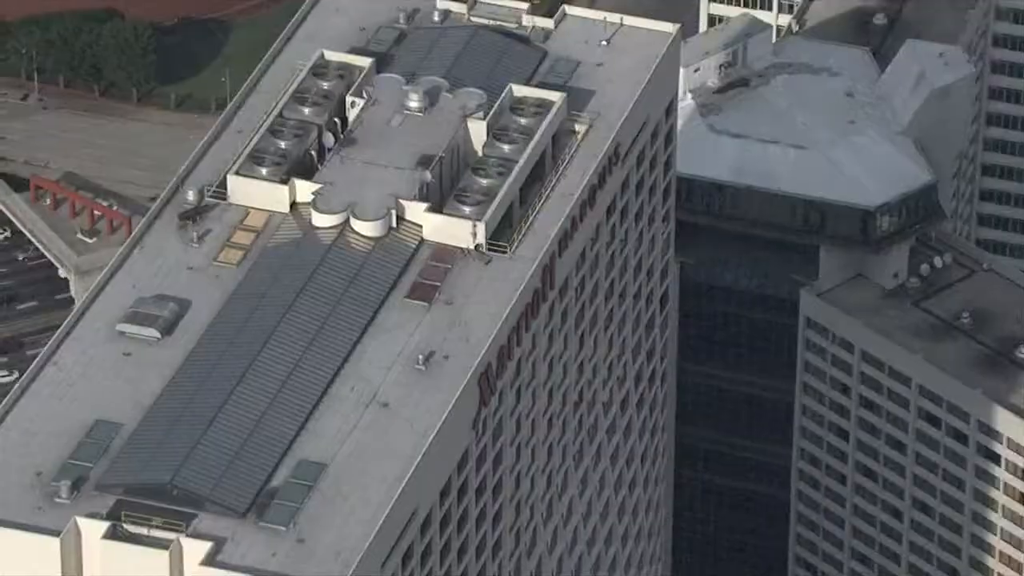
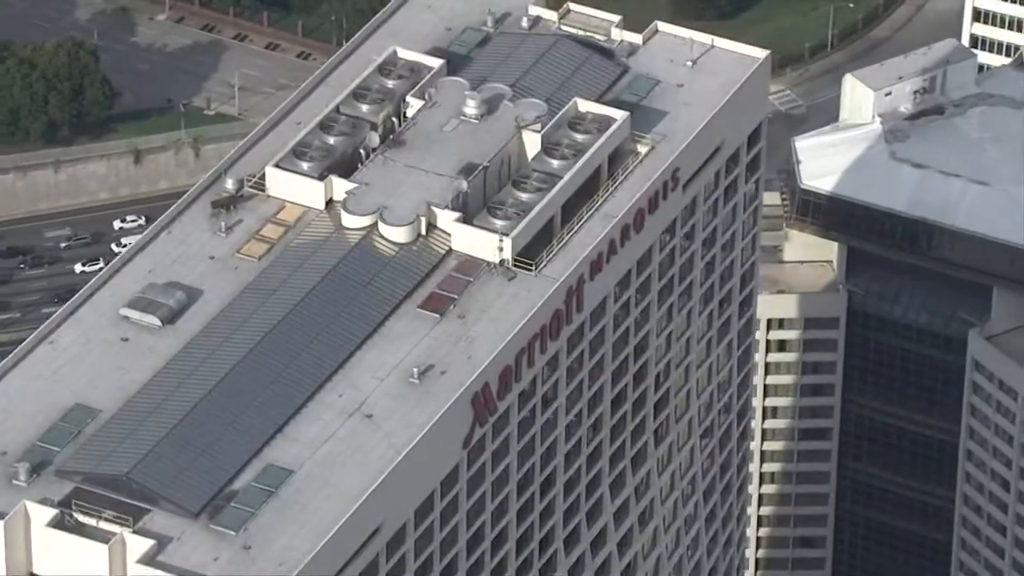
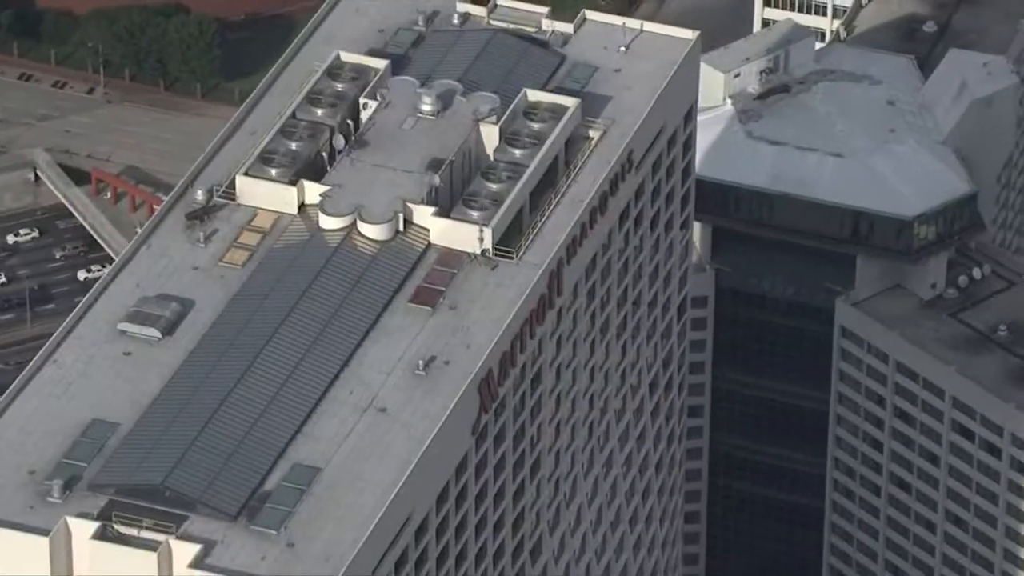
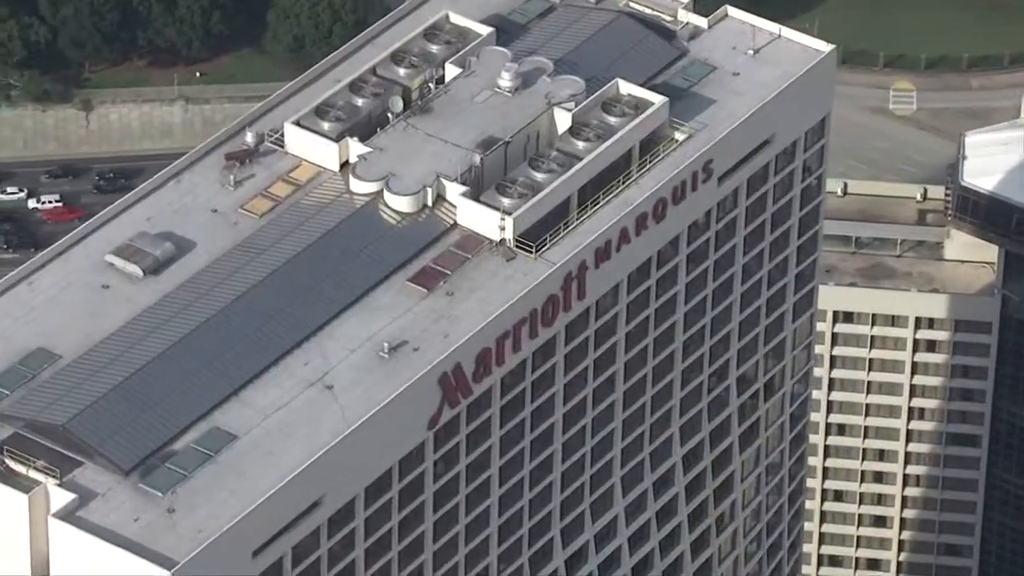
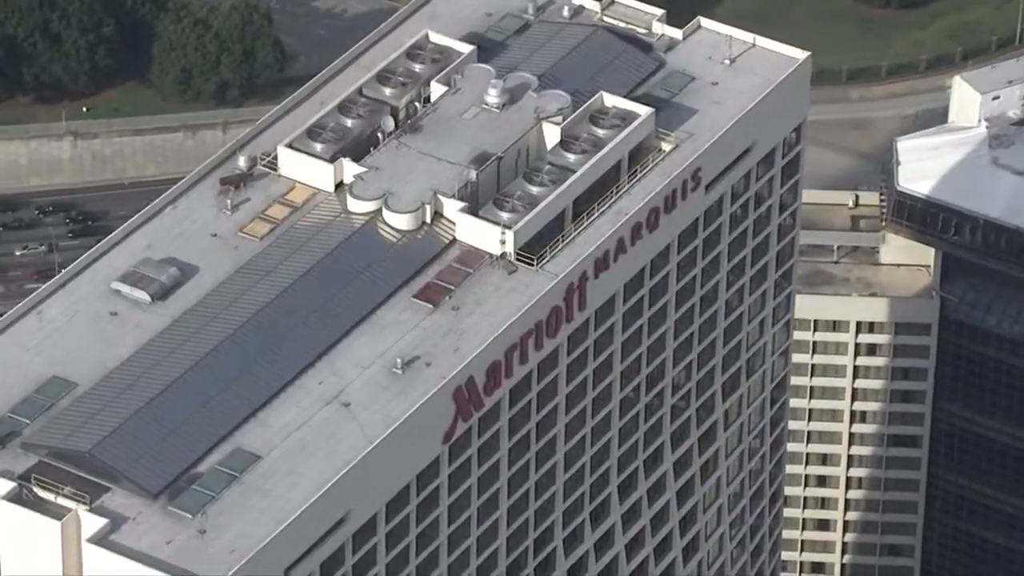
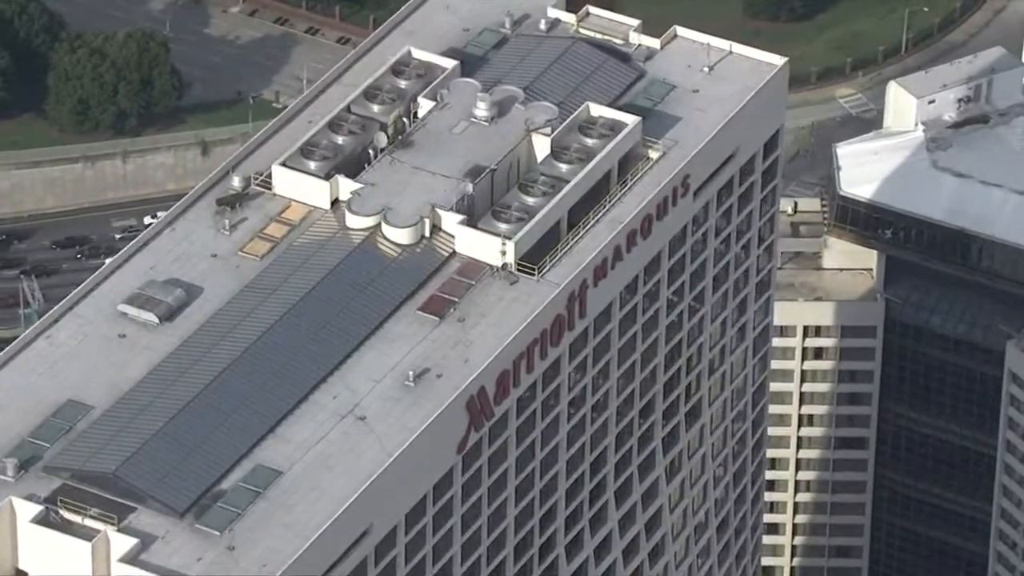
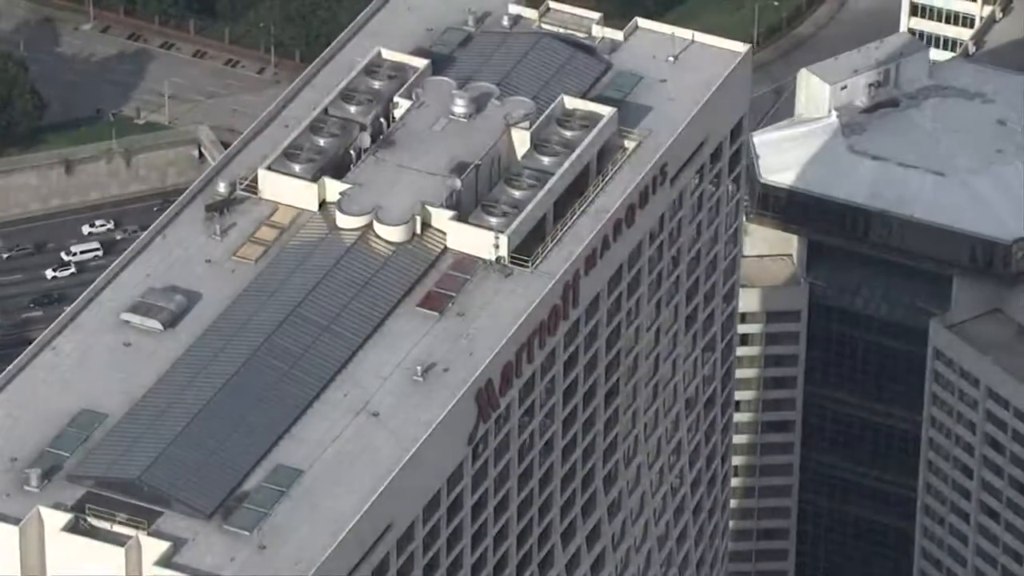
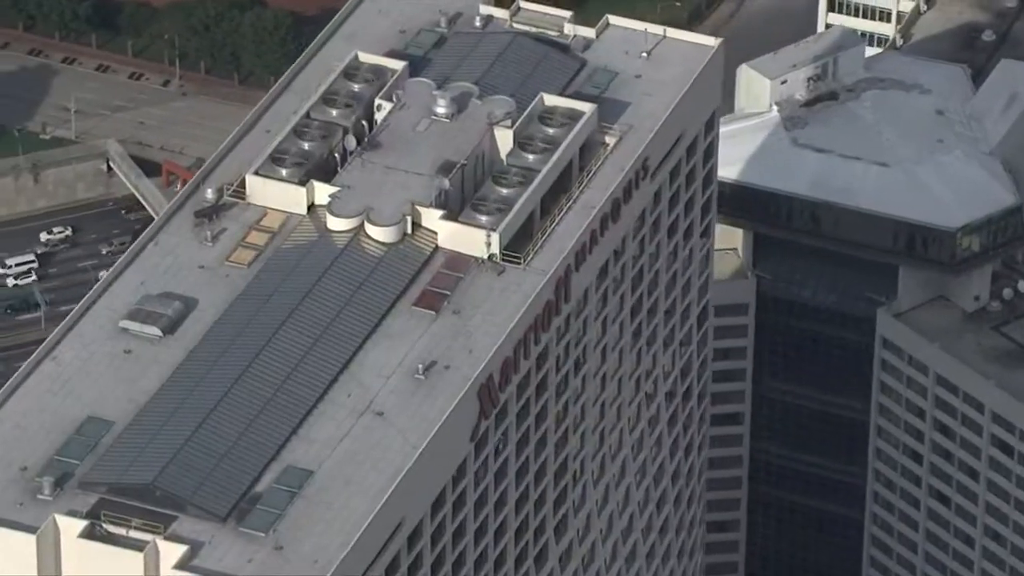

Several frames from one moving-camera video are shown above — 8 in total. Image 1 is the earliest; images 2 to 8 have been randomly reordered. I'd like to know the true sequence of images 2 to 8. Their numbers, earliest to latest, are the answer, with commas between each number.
3, 8, 7, 2, 6, 5, 4
